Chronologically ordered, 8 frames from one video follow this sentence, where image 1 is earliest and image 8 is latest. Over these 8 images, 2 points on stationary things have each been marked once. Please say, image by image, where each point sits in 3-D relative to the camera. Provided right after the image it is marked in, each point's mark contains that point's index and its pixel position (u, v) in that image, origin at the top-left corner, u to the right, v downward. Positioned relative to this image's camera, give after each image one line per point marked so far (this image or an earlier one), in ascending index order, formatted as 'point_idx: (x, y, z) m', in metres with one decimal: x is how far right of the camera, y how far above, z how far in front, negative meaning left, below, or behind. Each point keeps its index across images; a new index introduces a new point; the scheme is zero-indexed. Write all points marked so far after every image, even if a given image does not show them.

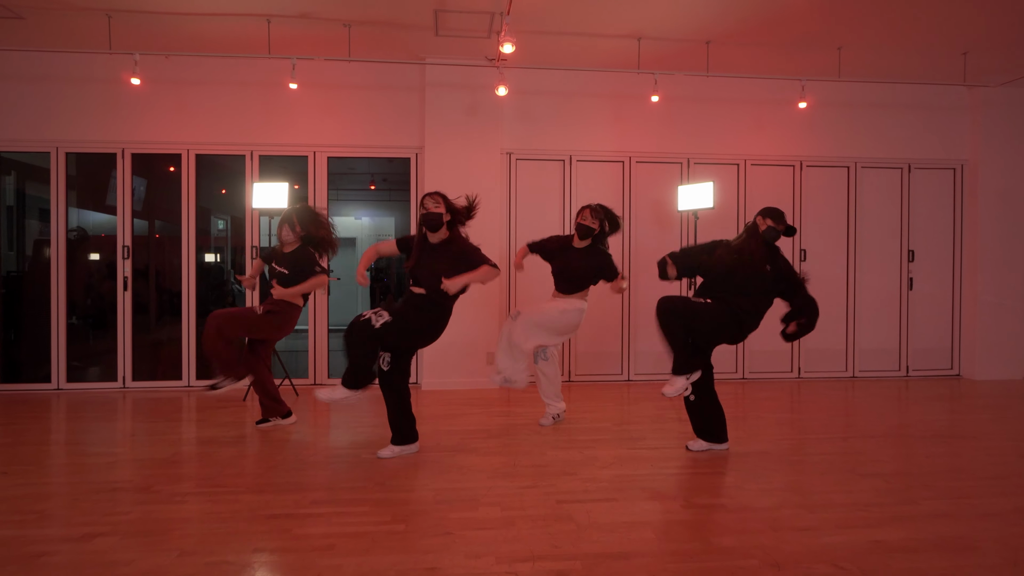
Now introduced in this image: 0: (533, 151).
0: (+0.2, +1.1, +5.2) m
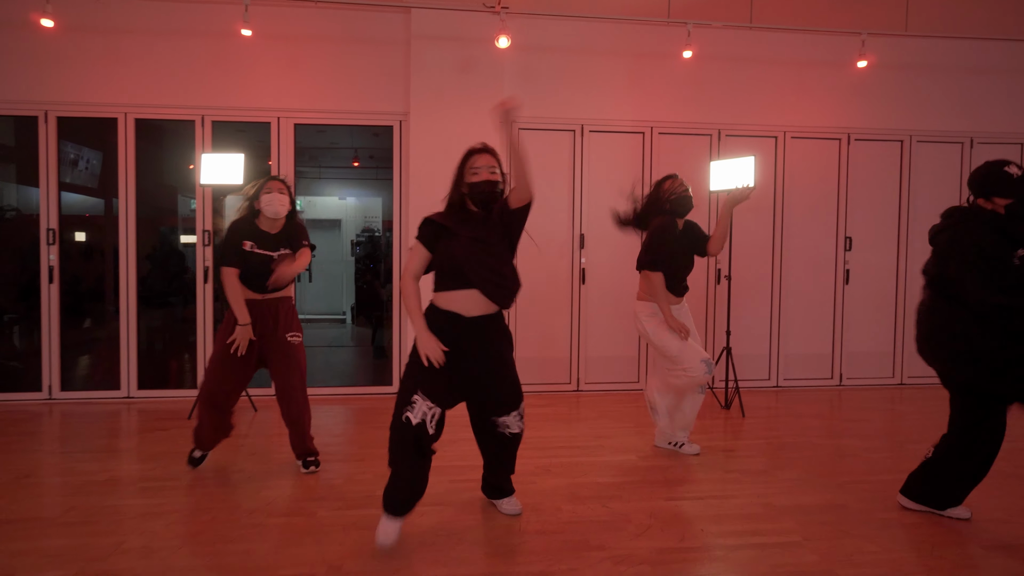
0: (+0.2, +1.2, +4.4) m
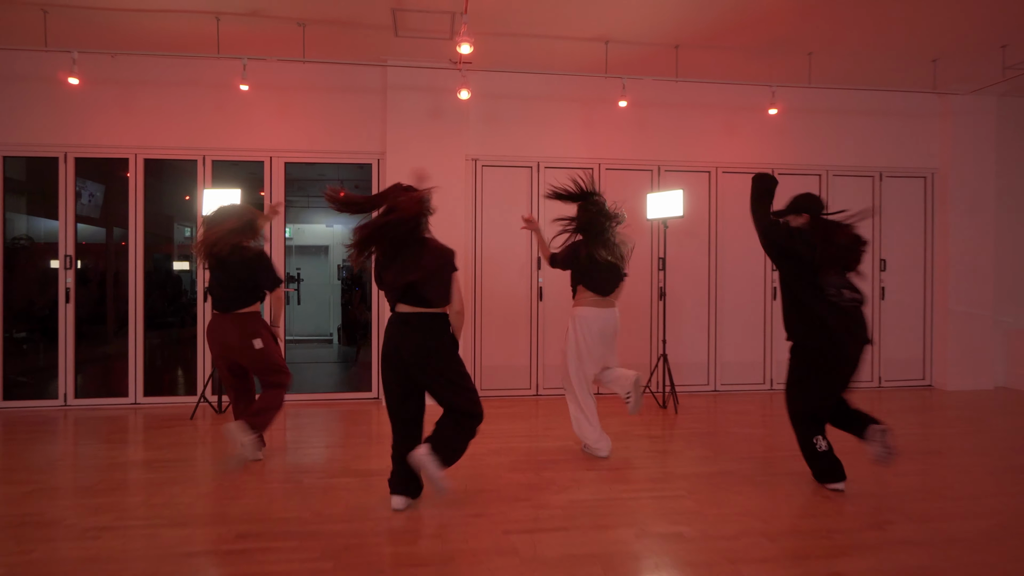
0: (-0.1, +1.1, +5.0) m
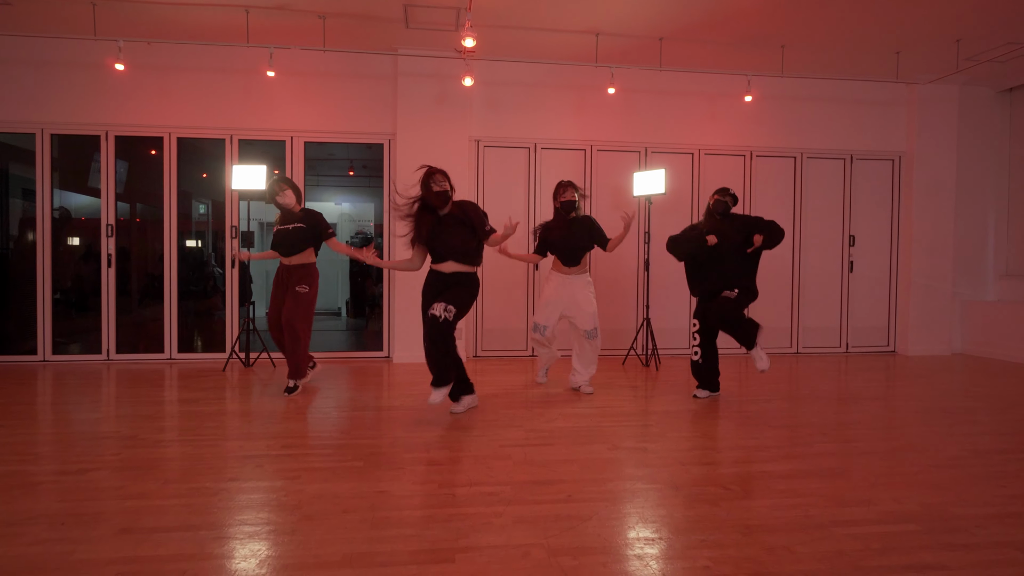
0: (-0.1, +1.3, +5.5) m
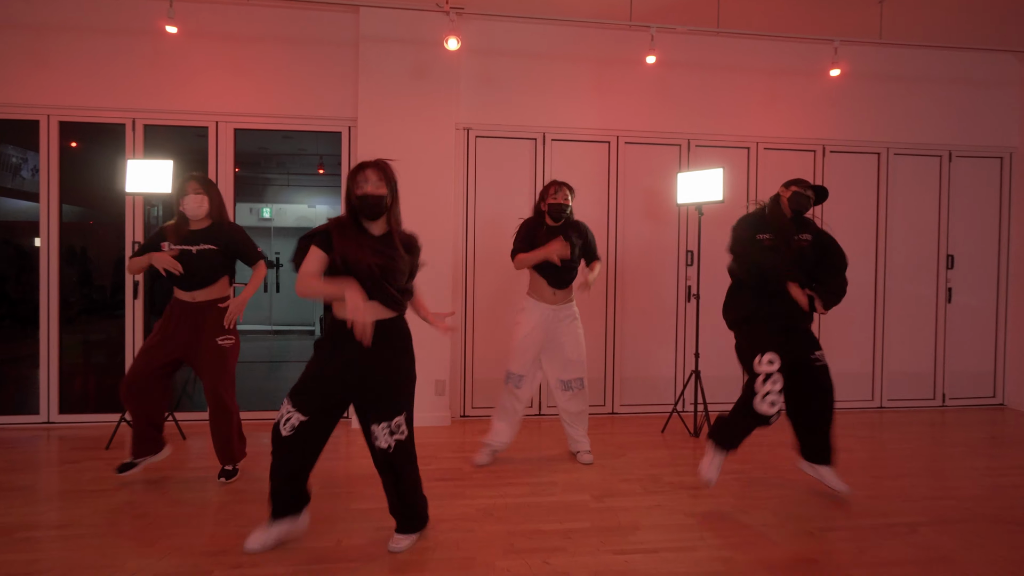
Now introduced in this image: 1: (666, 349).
0: (-0.1, +1.1, +4.1) m
1: (+1.1, -0.4, +4.3) m
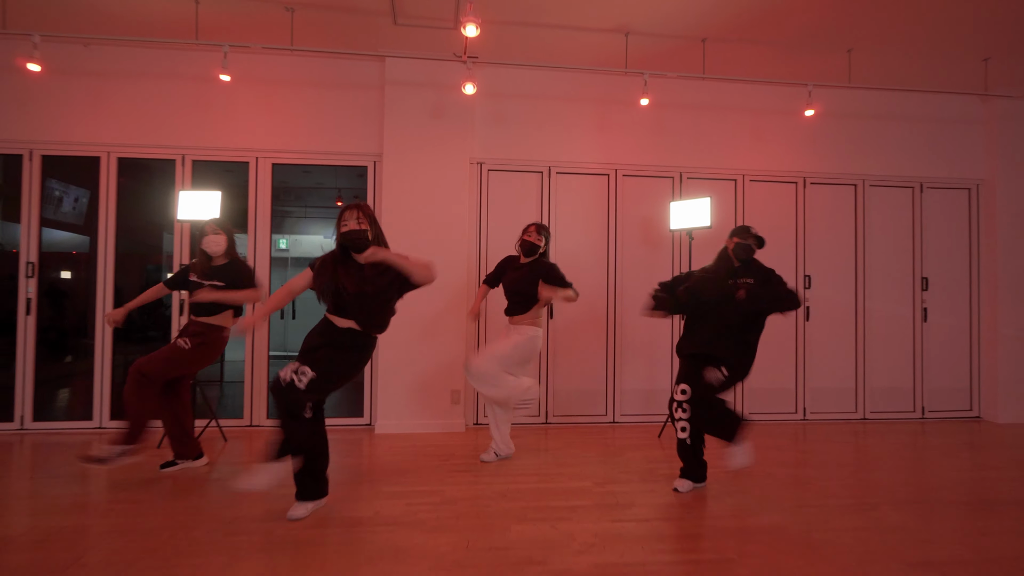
0: (0.0, +0.9, +4.6) m
1: (+1.1, -0.6, +4.7) m
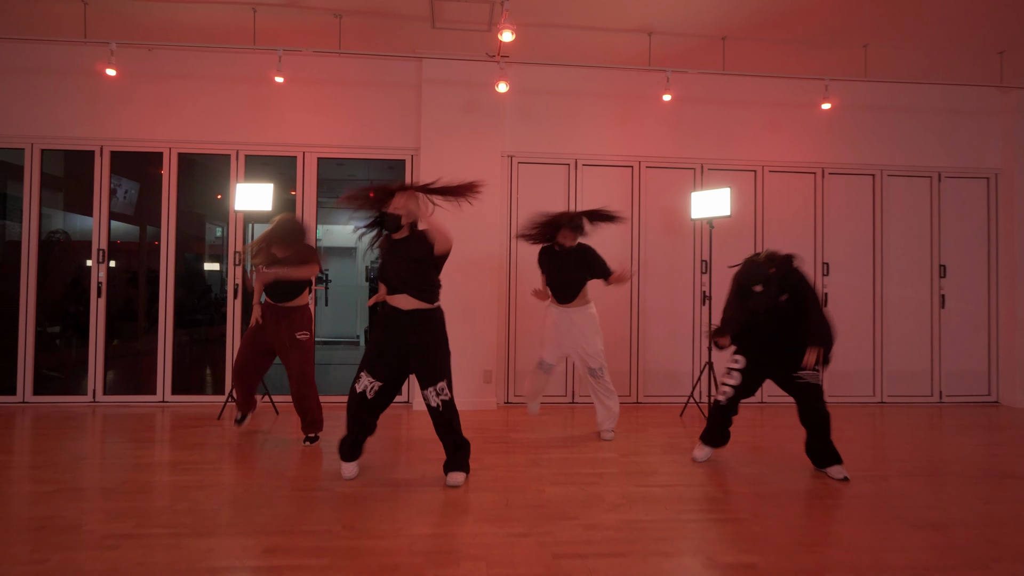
0: (+0.2, +1.0, +4.8) m
1: (+1.4, -0.5, +5.0) m
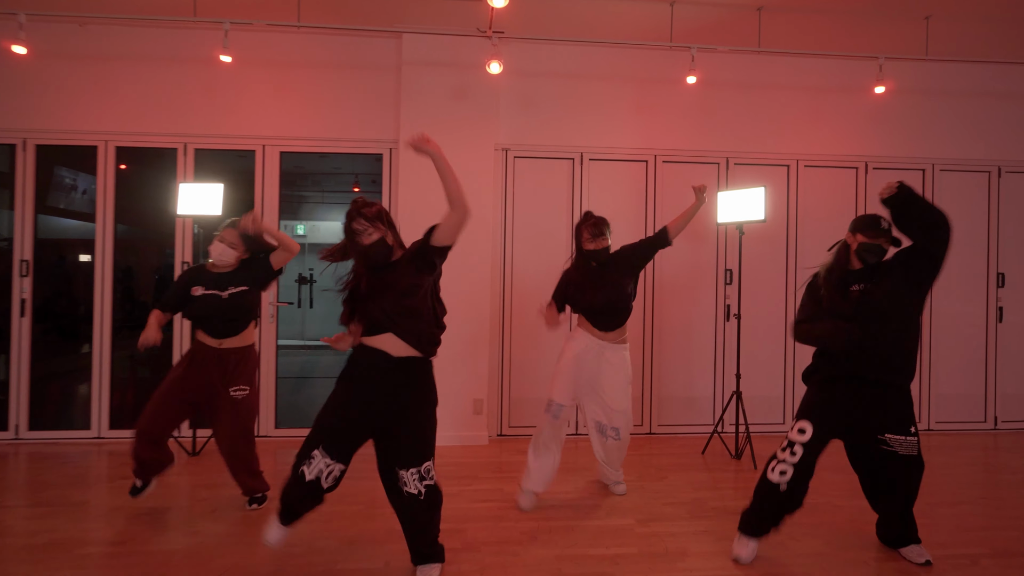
0: (+0.2, +0.9, +4.2) m
1: (+1.3, -0.6, +4.3) m
